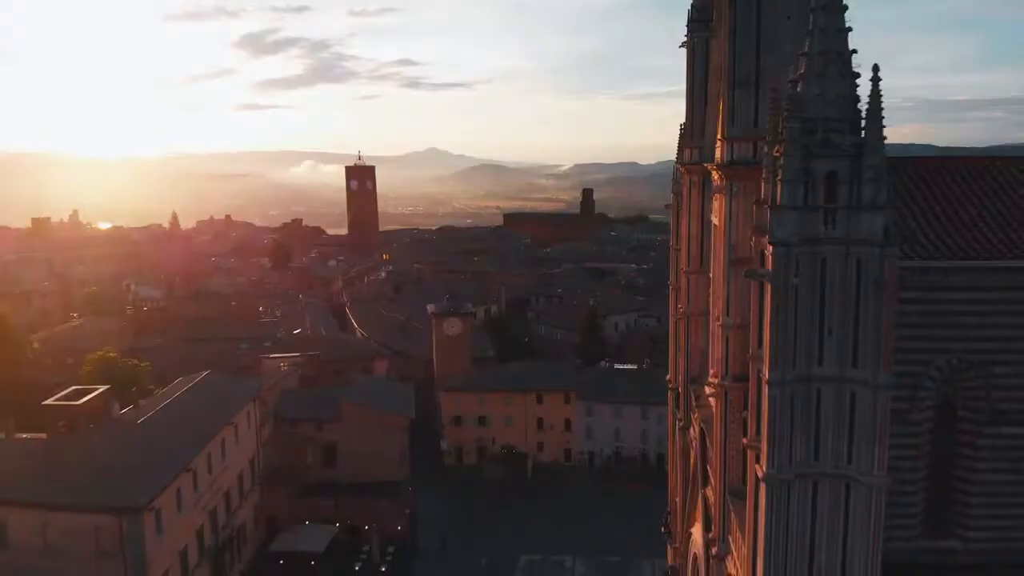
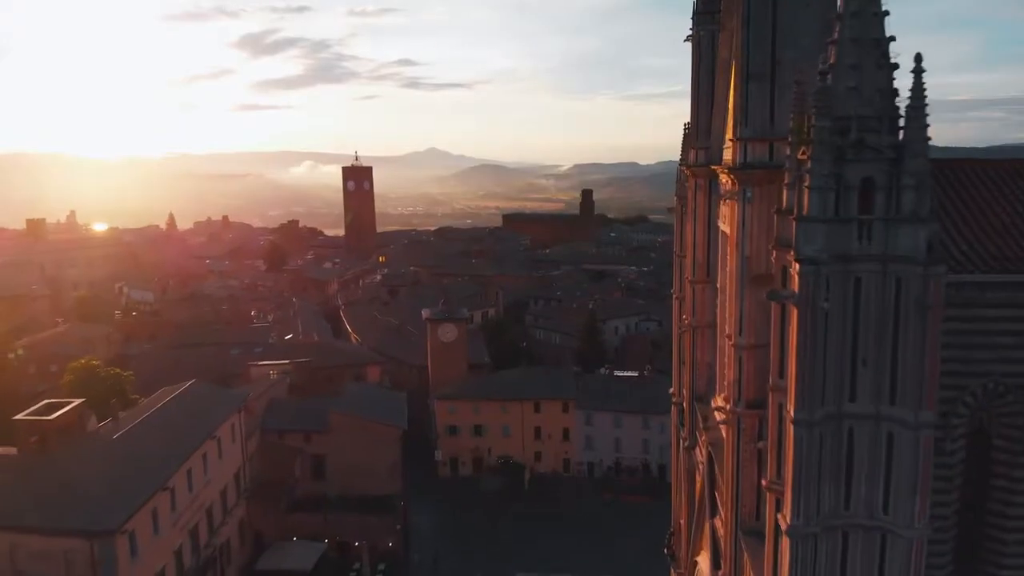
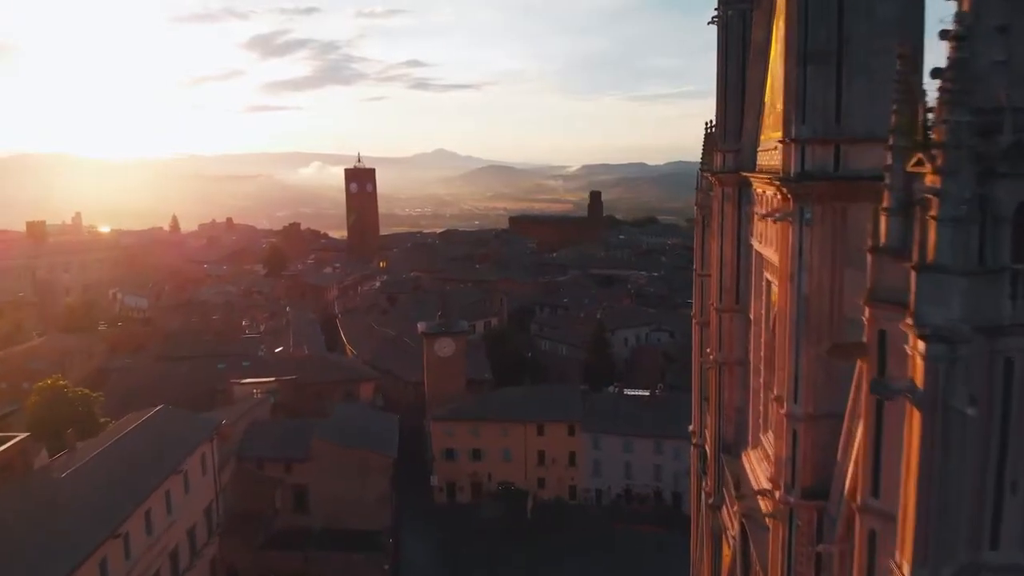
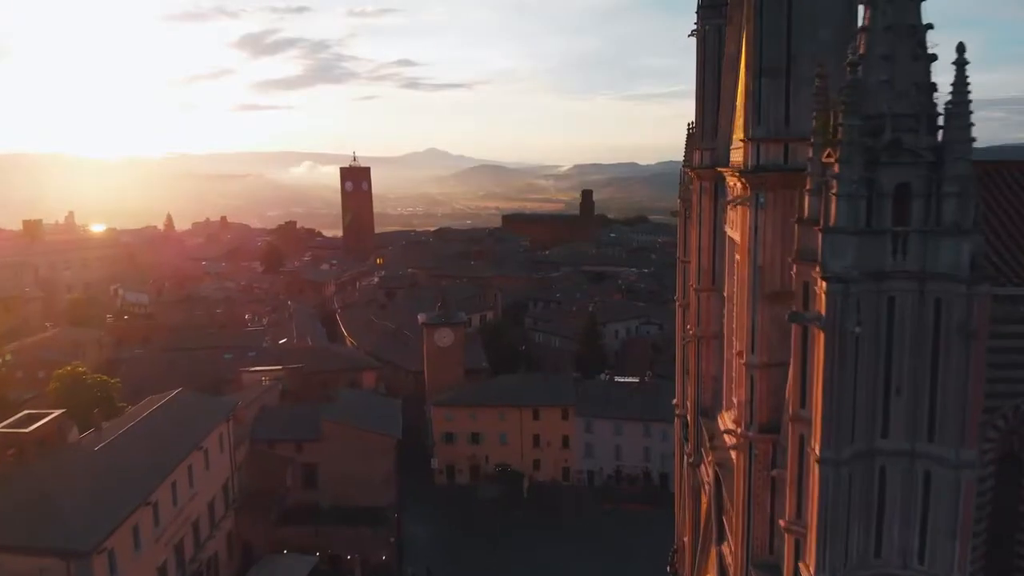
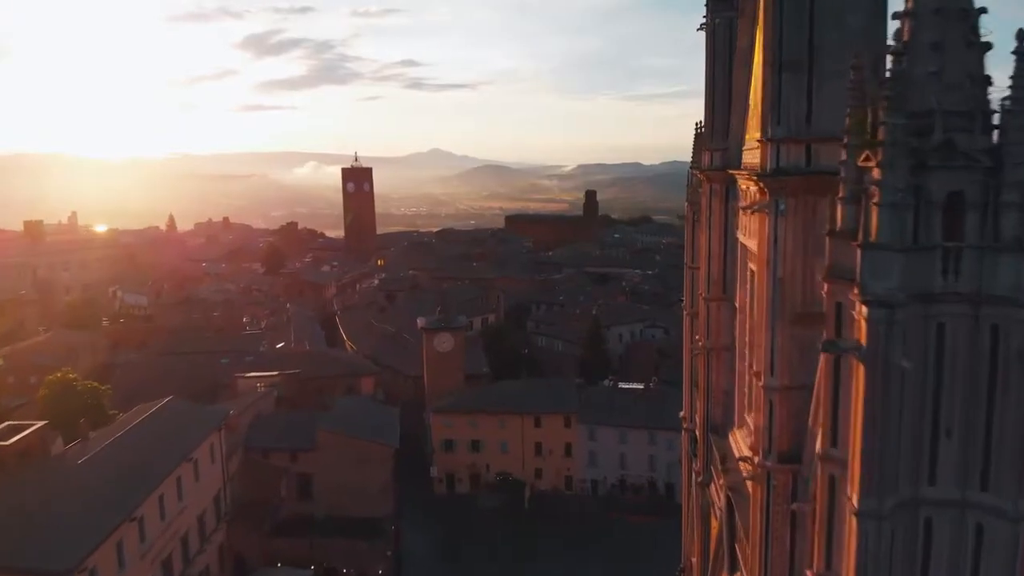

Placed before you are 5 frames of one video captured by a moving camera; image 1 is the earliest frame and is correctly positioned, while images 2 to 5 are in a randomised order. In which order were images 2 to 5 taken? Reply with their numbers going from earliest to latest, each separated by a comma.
2, 4, 5, 3
